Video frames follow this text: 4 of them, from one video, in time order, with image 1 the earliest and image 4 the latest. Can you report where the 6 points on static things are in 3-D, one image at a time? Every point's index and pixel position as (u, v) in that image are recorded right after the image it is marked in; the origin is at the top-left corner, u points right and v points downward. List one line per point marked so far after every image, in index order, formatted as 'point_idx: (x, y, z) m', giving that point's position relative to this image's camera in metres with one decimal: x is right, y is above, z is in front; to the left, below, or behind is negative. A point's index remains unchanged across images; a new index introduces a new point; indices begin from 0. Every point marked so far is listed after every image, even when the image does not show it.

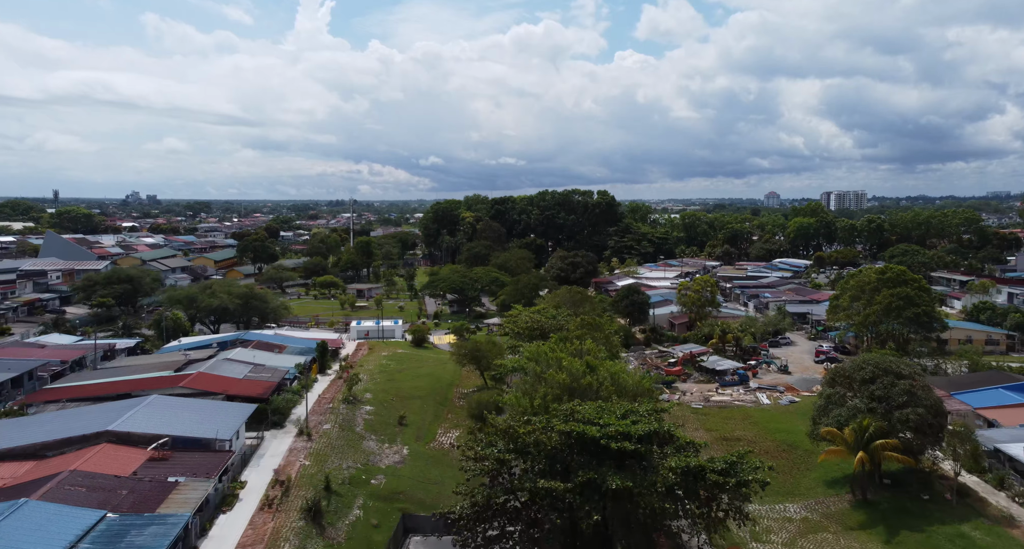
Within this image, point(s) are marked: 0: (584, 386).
0: (+2.2, -3.2, +19.0) m
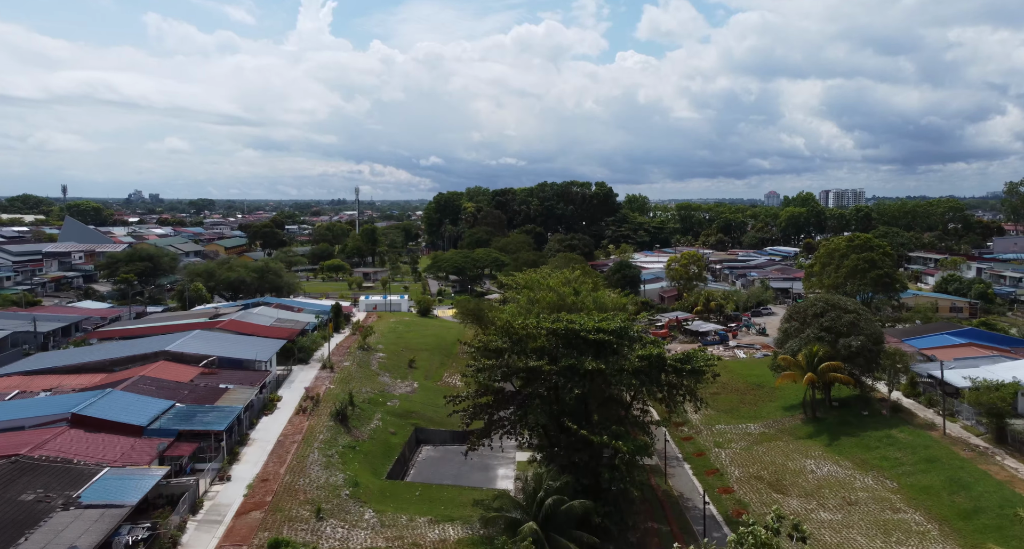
0: (+2.1, -0.9, +22.8) m
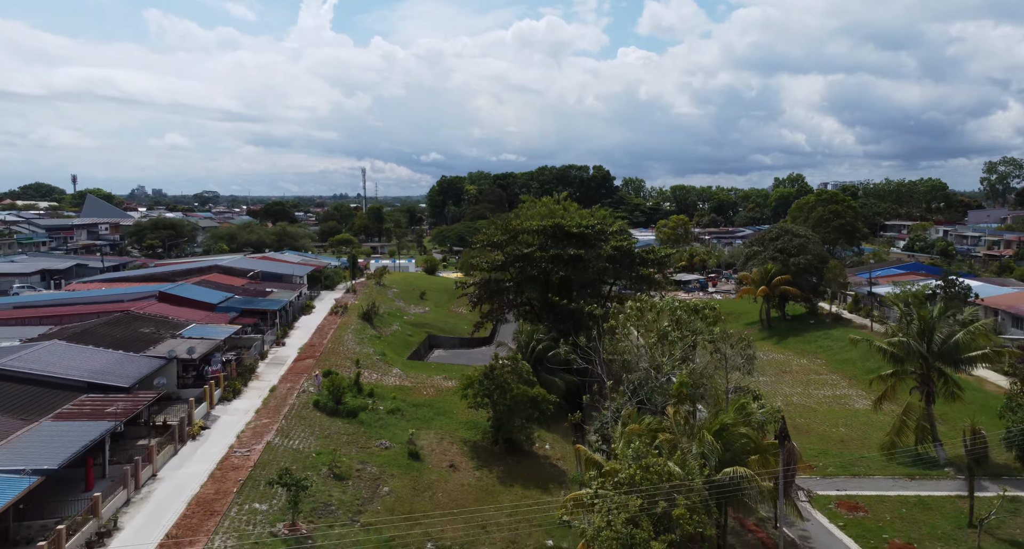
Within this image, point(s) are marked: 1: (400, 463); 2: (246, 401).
0: (+2.0, +2.8, +27.6) m
1: (-2.8, -4.8, +15.8) m
2: (-7.8, -3.7, +18.2) m
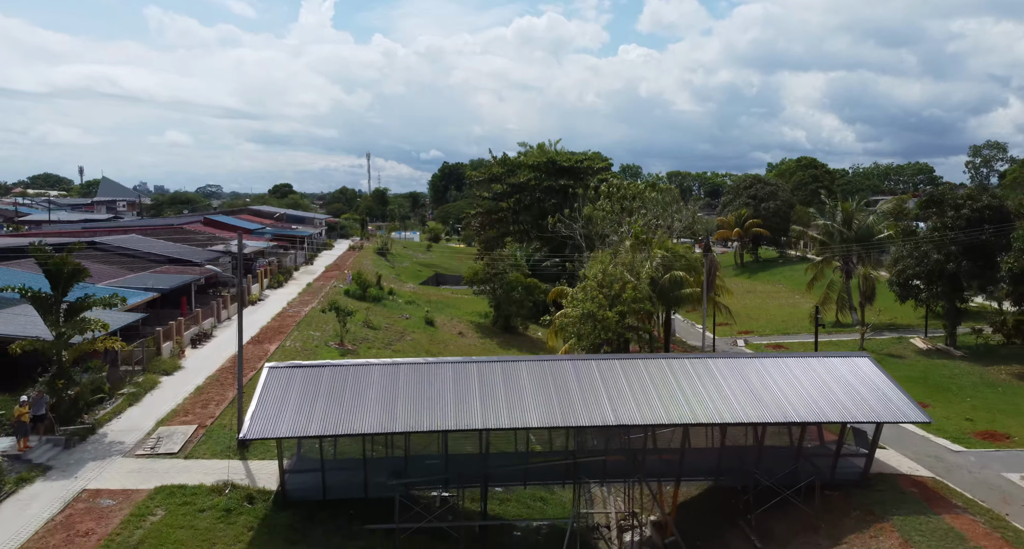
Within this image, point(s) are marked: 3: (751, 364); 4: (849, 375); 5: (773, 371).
0: (+2.0, +6.0, +31.3) m
1: (-2.9, -1.6, +19.5) m
2: (-7.8, -0.5, +21.9) m
3: (+3.5, -1.3, +9.0) m
4: (+4.7, -1.4, +8.7) m
5: (+3.7, -1.4, +8.8) m
